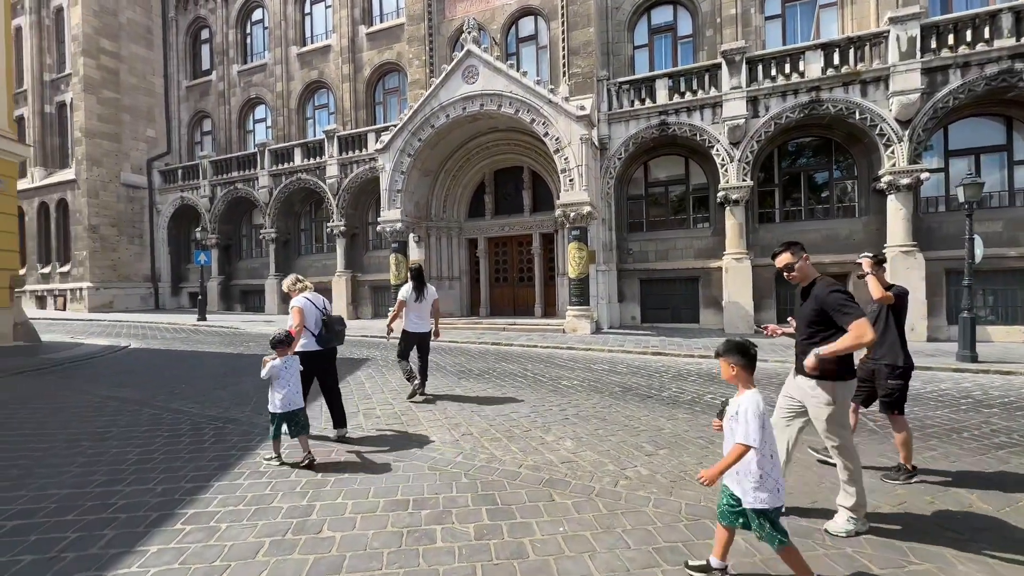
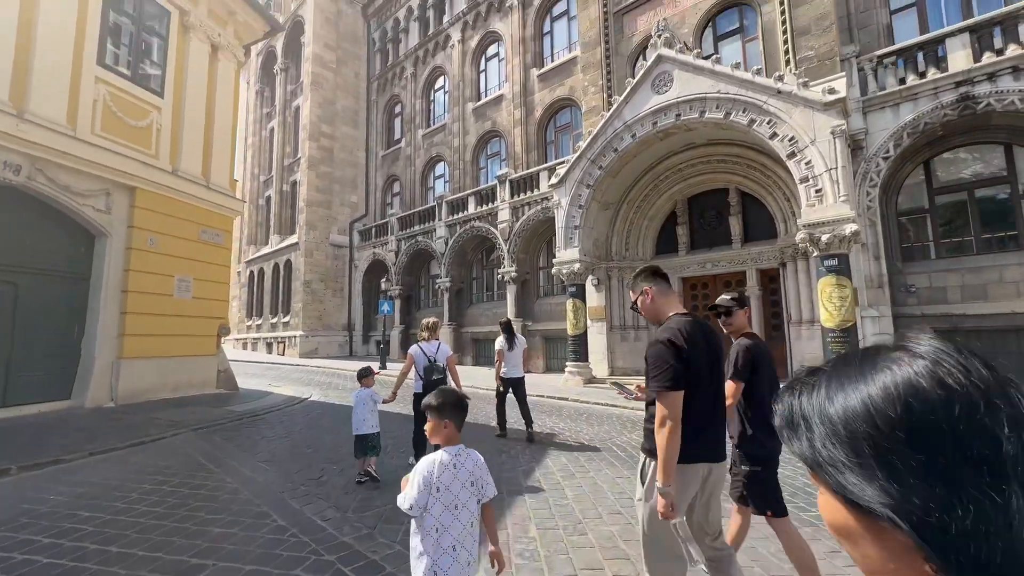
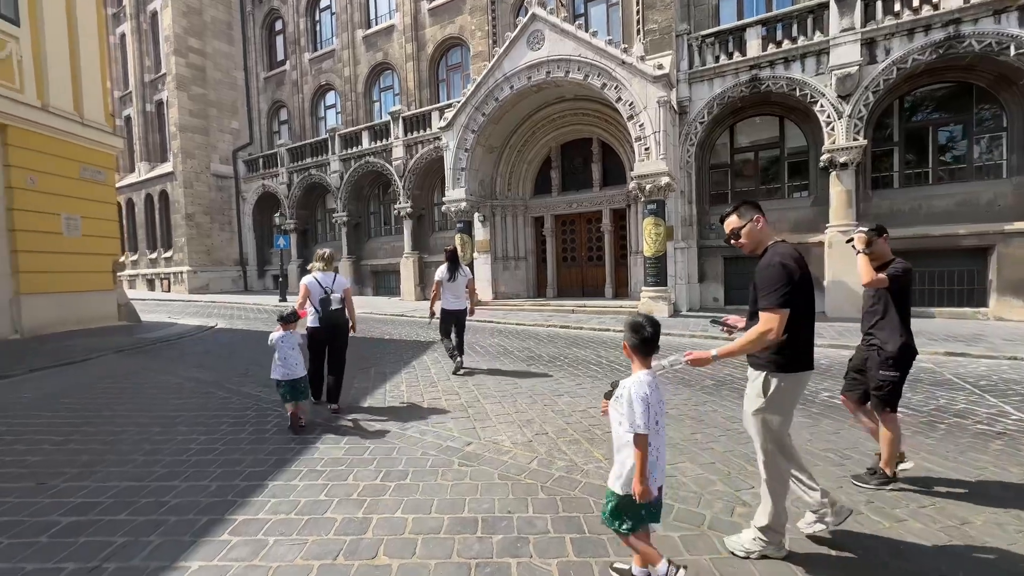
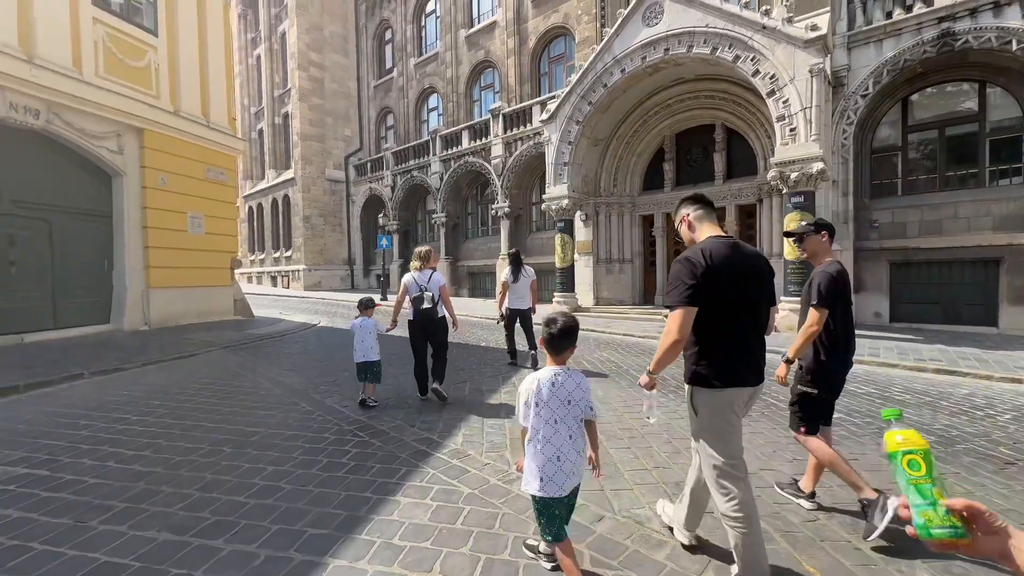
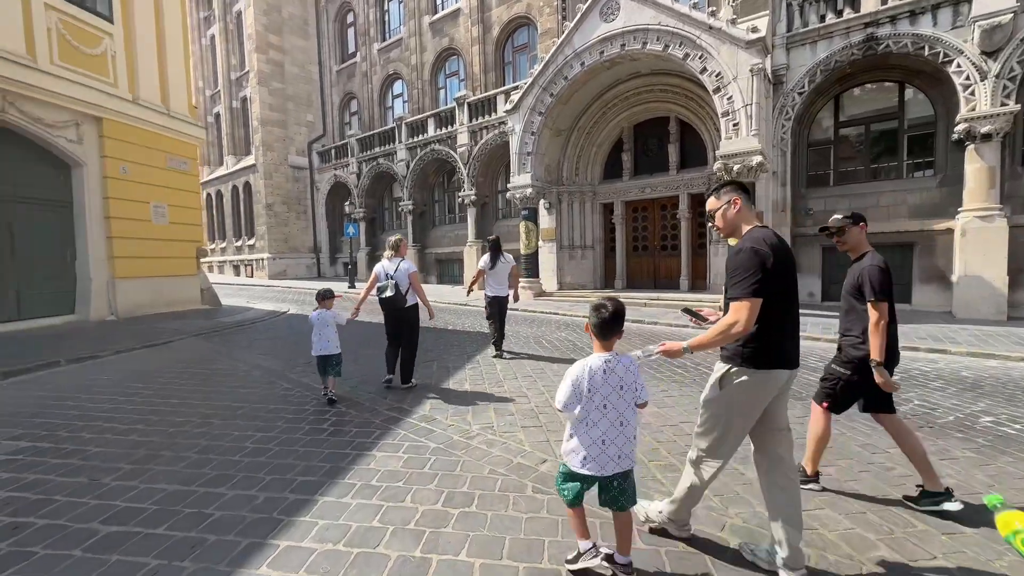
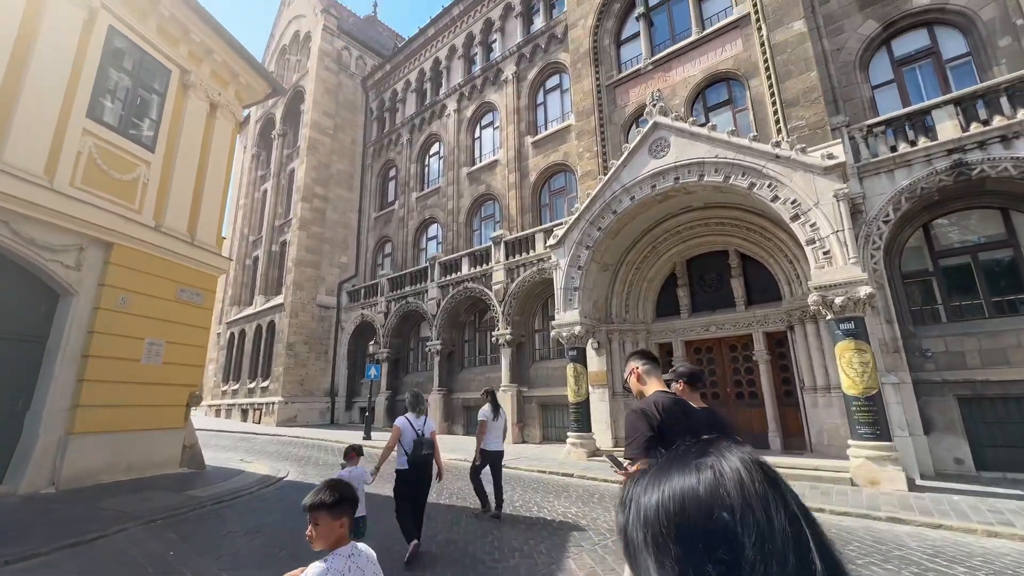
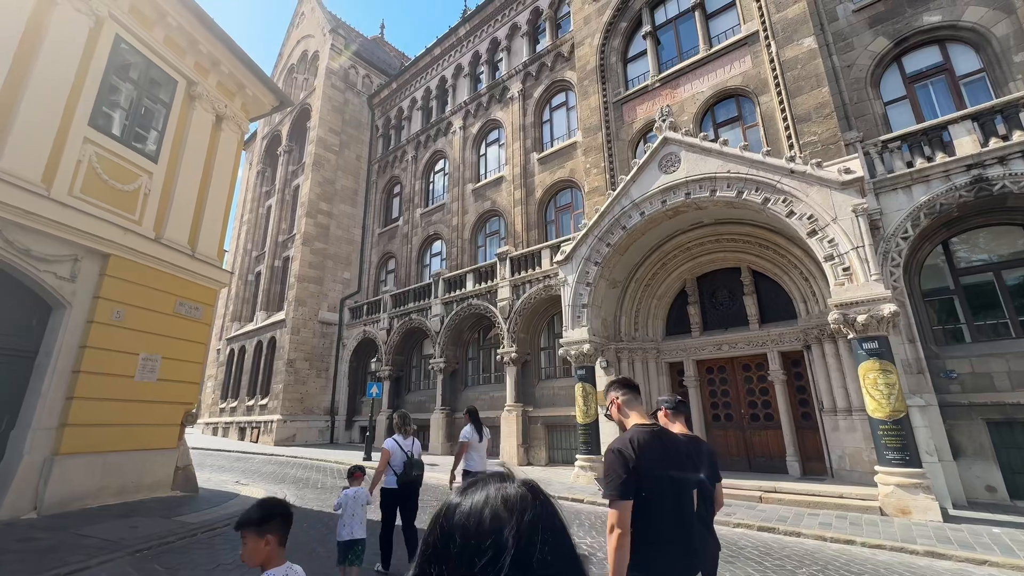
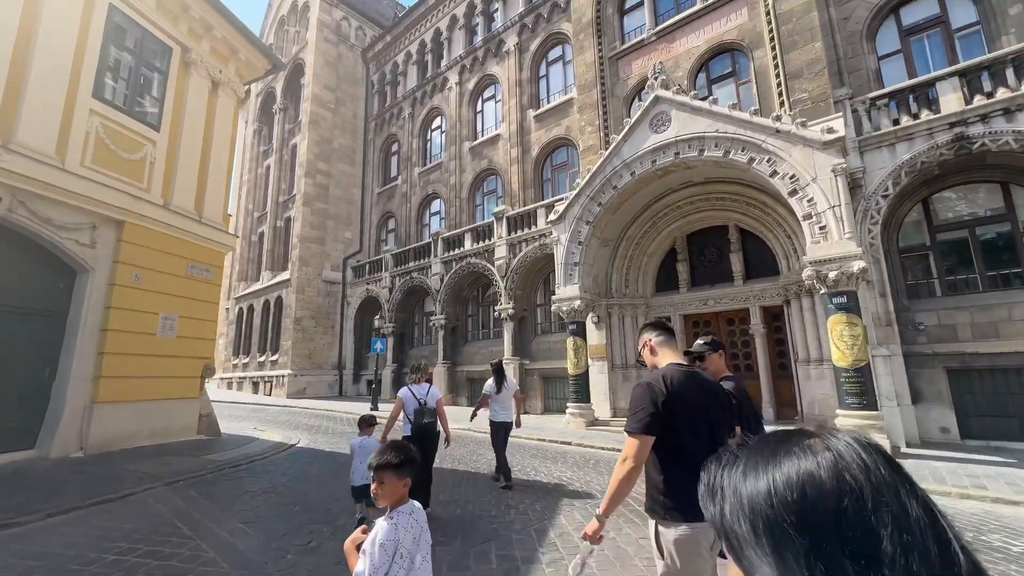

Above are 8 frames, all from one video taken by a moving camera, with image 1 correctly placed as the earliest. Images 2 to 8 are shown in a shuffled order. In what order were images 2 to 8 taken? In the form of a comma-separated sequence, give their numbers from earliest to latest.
3, 5, 4, 2, 8, 6, 7
